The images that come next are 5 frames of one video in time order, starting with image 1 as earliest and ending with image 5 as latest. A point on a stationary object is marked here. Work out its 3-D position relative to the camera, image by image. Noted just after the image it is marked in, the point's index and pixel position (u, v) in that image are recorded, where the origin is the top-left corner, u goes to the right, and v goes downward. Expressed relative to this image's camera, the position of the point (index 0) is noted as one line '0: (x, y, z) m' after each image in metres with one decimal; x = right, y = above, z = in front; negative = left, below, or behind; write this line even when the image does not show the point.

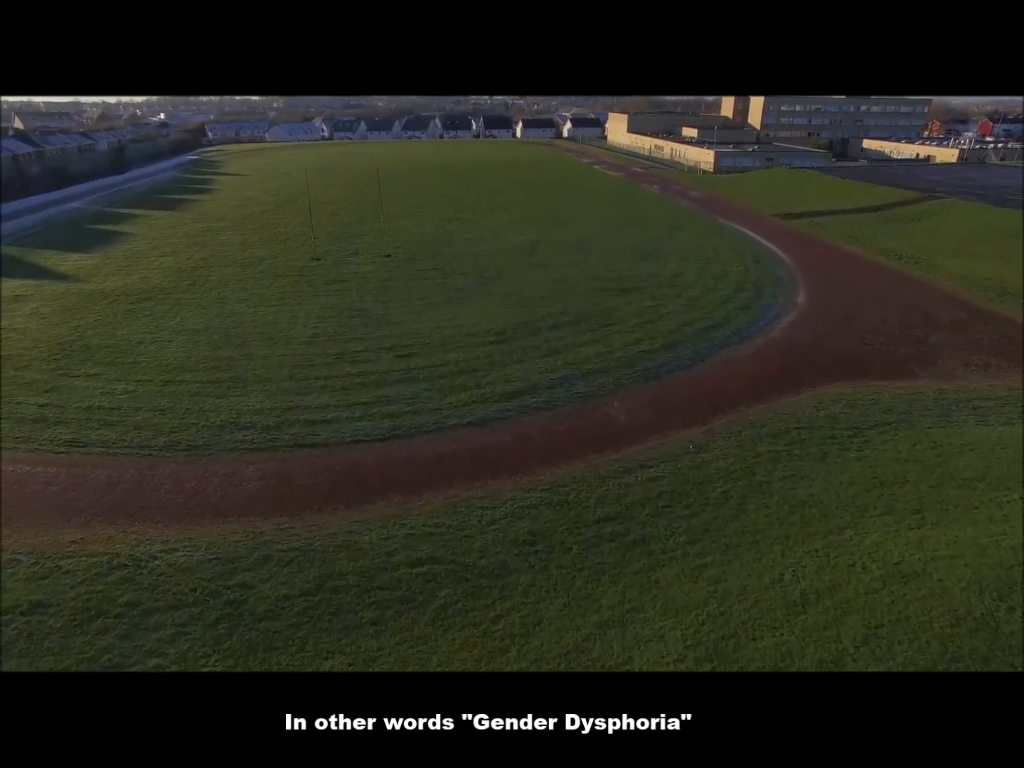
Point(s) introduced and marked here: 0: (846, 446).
0: (+4.2, -0.8, +7.4) m
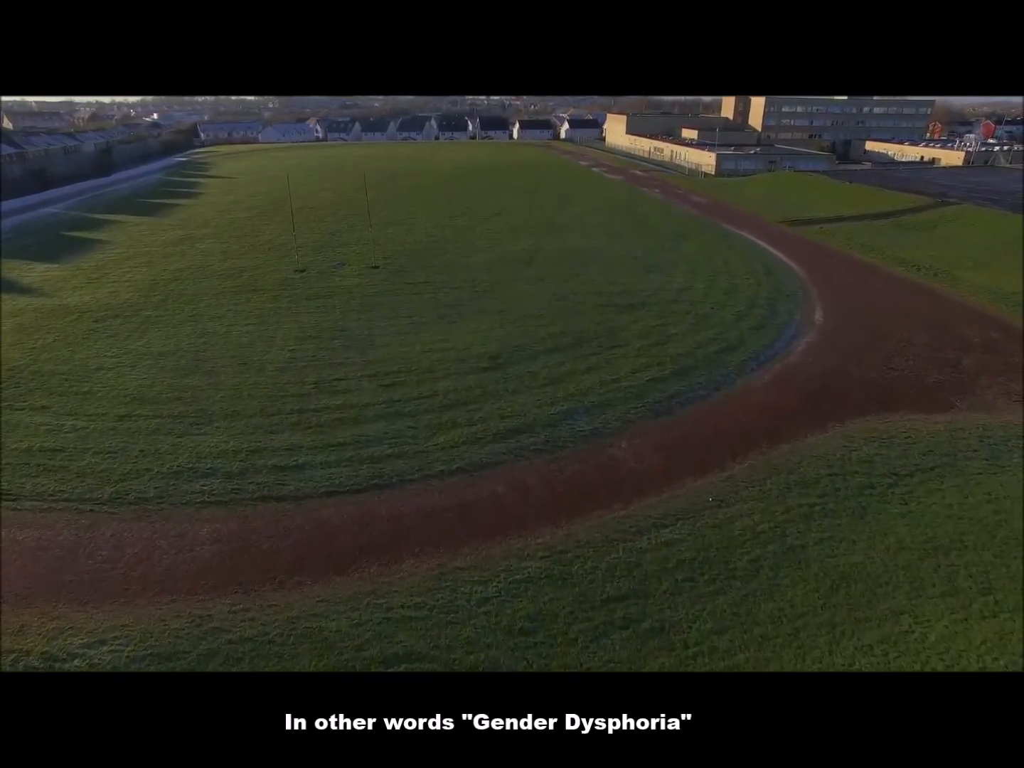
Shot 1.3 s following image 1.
0: (+4.1, -1.3, +6.5) m
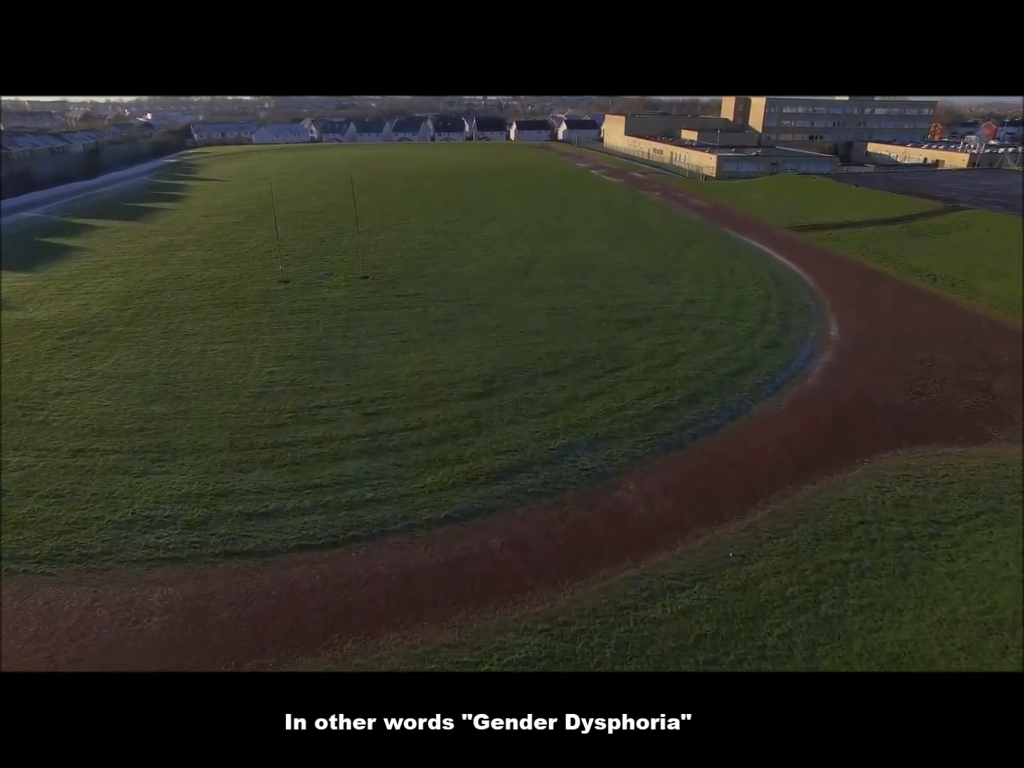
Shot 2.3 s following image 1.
0: (+4.1, -1.7, +5.7) m
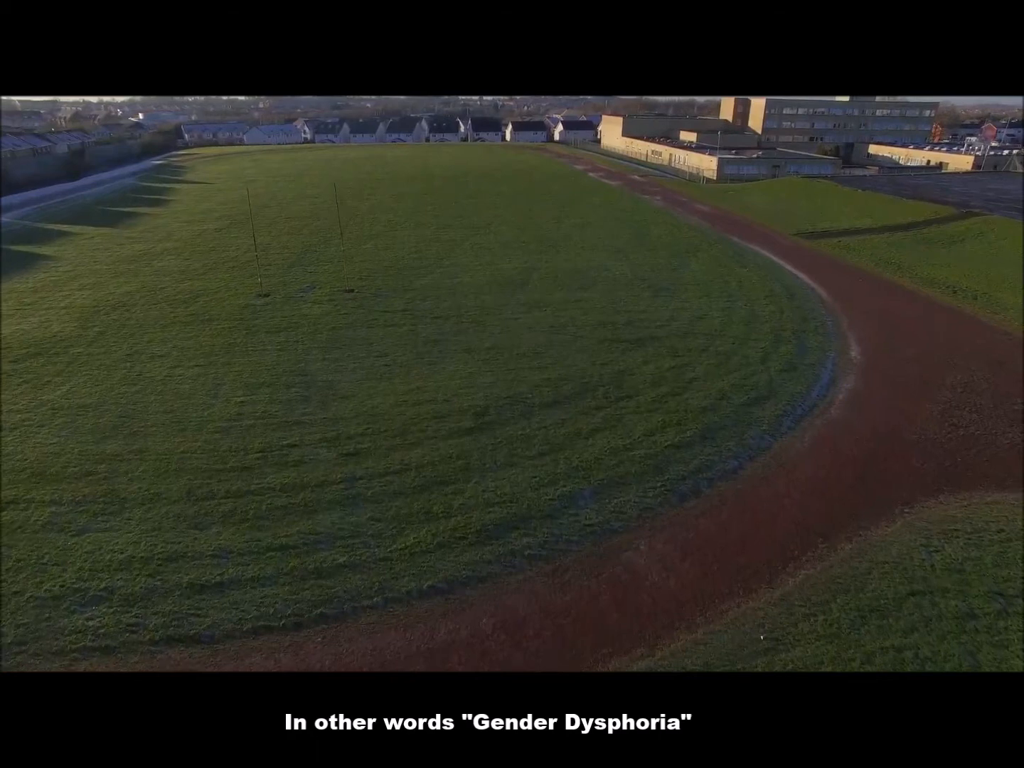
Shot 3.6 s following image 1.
0: (+4.0, -2.1, +4.9) m
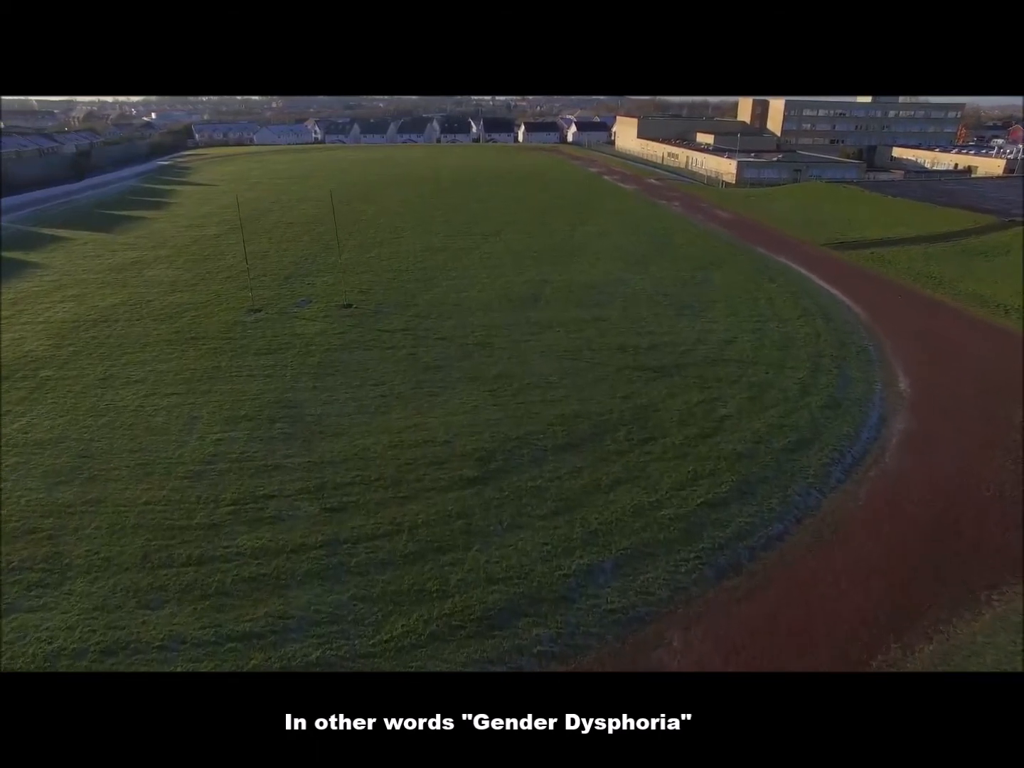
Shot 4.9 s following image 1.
0: (+4.1, -2.7, +3.8) m
